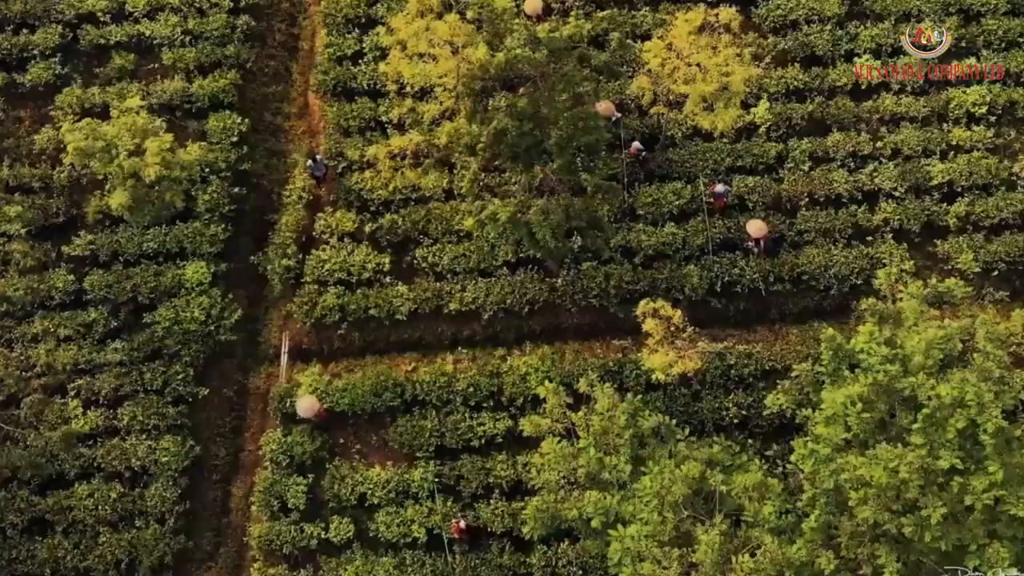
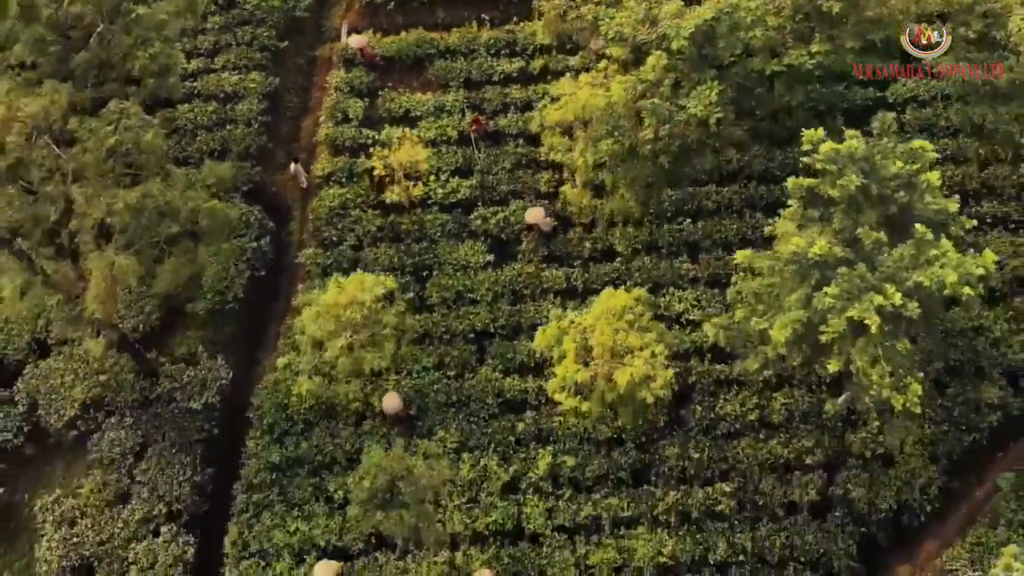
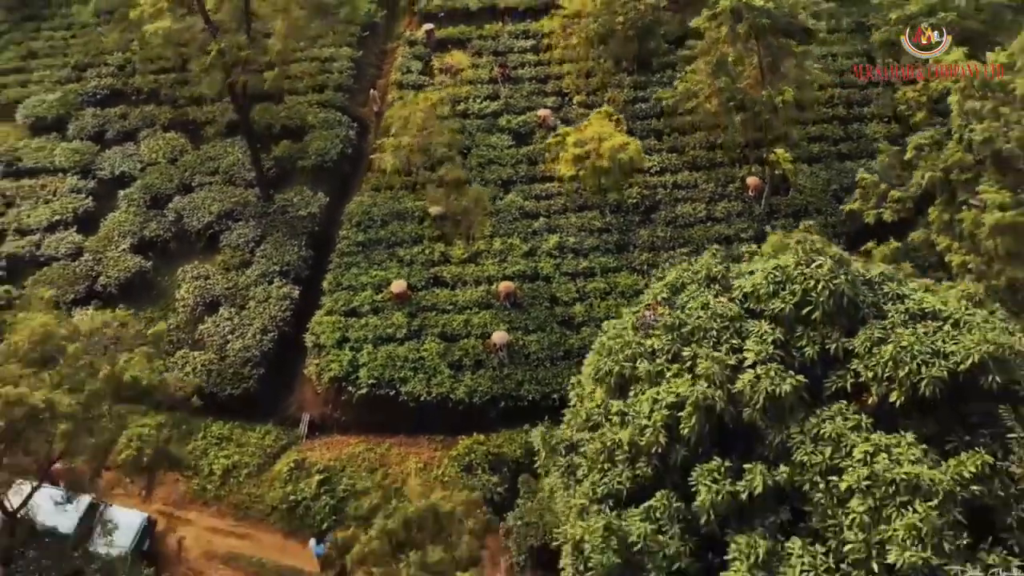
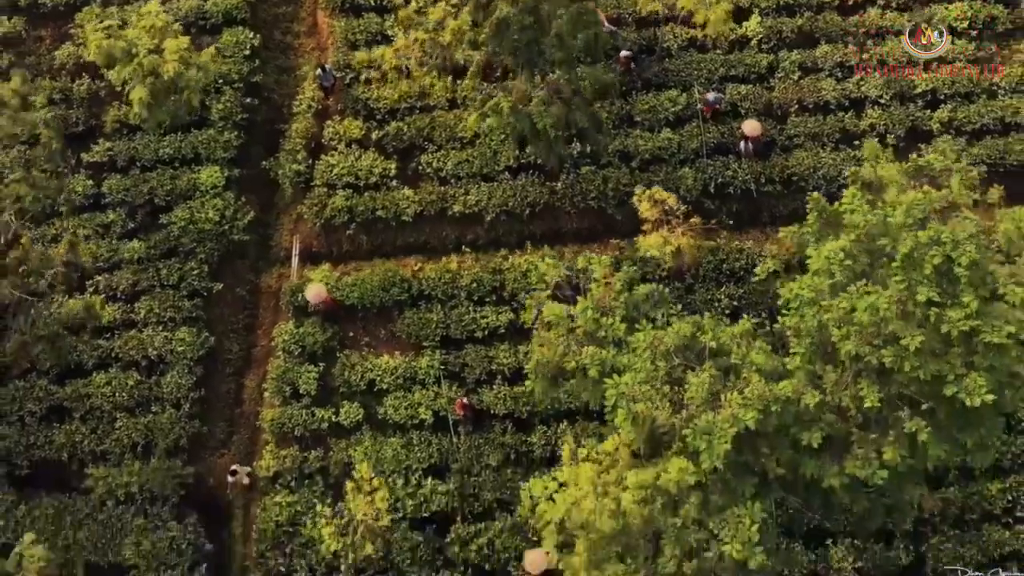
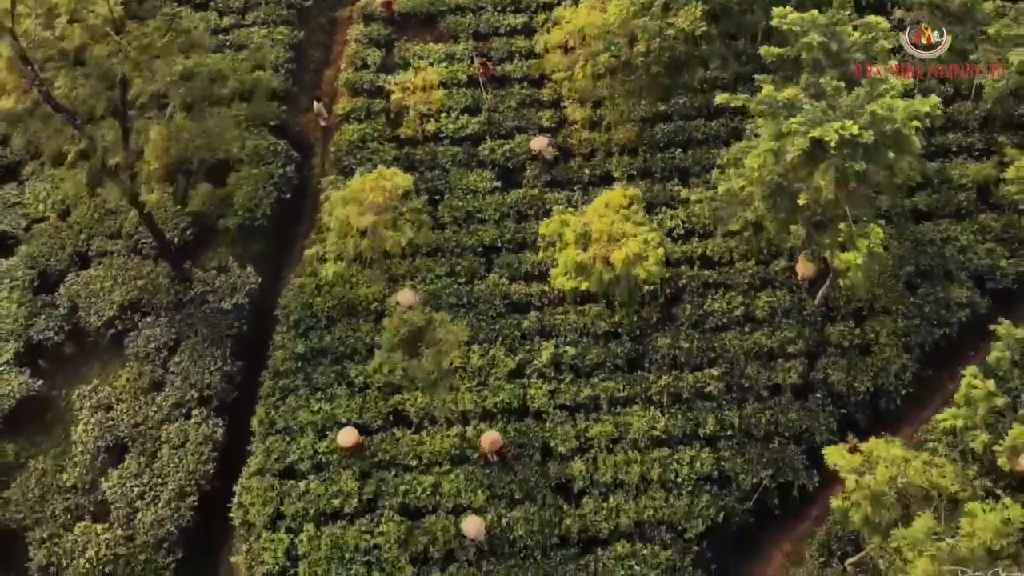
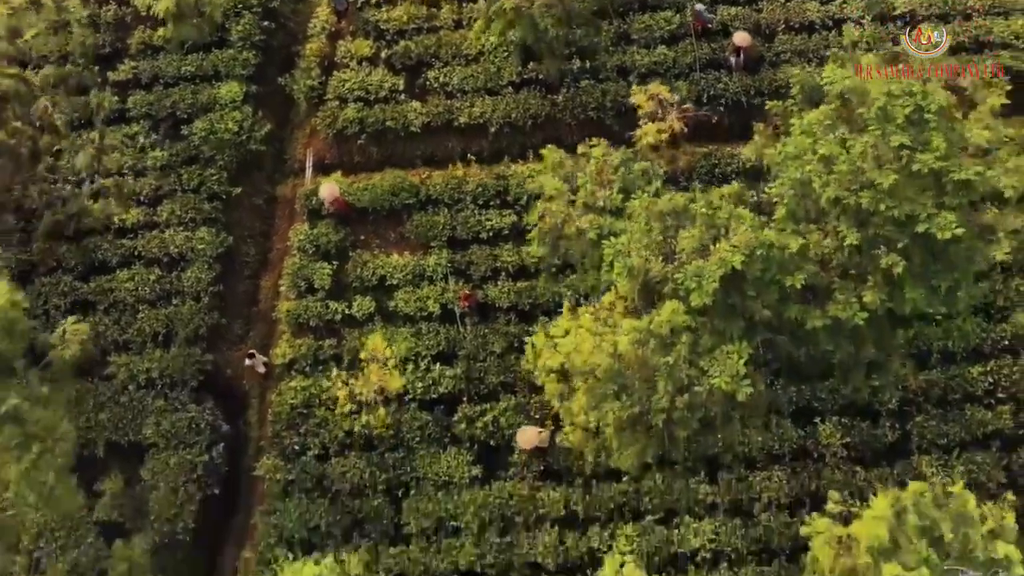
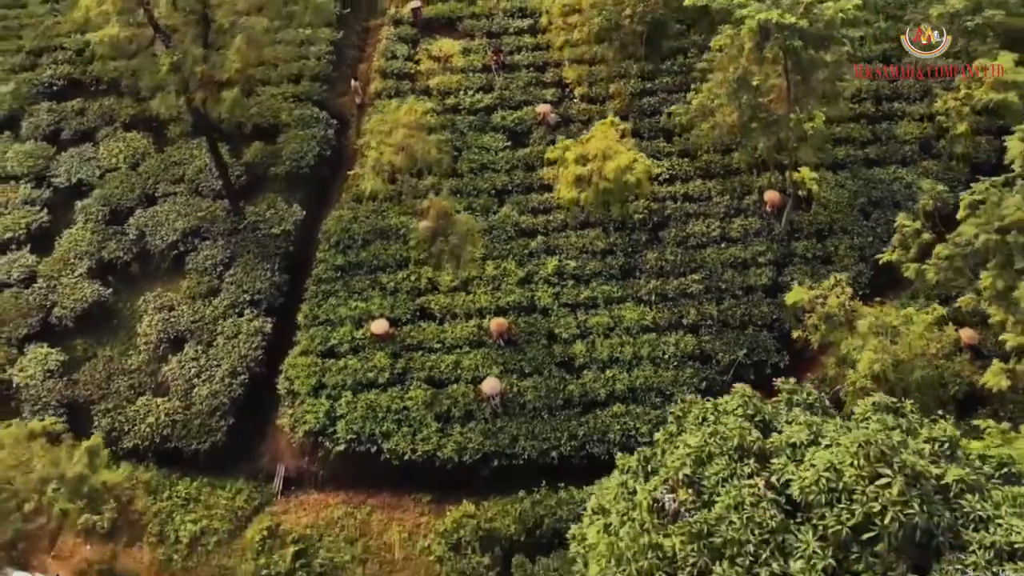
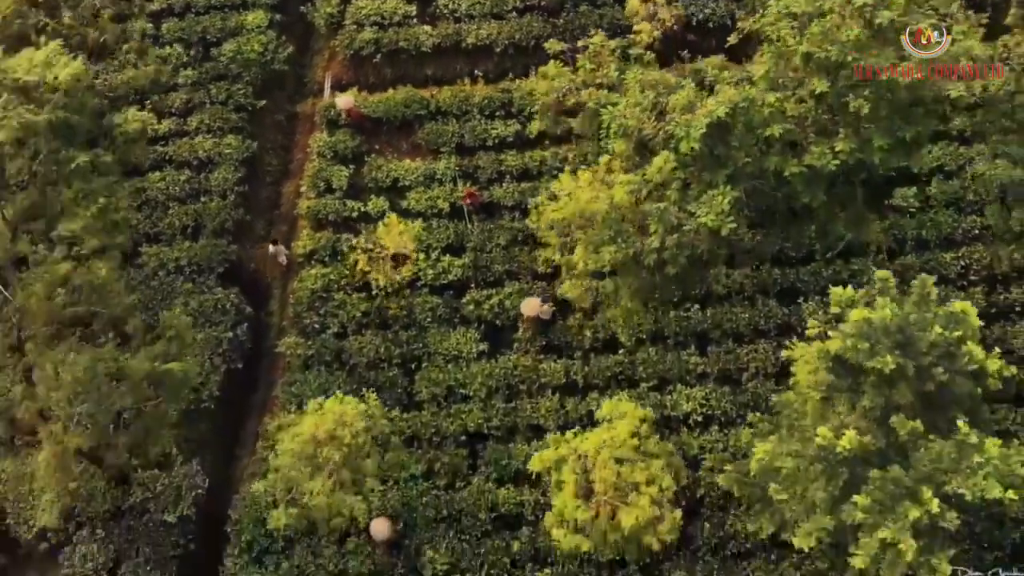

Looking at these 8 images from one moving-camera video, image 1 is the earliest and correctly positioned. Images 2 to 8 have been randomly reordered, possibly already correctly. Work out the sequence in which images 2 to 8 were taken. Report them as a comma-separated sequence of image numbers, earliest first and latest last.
4, 6, 8, 2, 5, 7, 3
